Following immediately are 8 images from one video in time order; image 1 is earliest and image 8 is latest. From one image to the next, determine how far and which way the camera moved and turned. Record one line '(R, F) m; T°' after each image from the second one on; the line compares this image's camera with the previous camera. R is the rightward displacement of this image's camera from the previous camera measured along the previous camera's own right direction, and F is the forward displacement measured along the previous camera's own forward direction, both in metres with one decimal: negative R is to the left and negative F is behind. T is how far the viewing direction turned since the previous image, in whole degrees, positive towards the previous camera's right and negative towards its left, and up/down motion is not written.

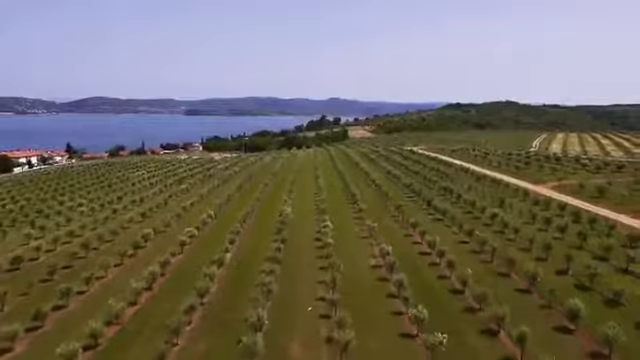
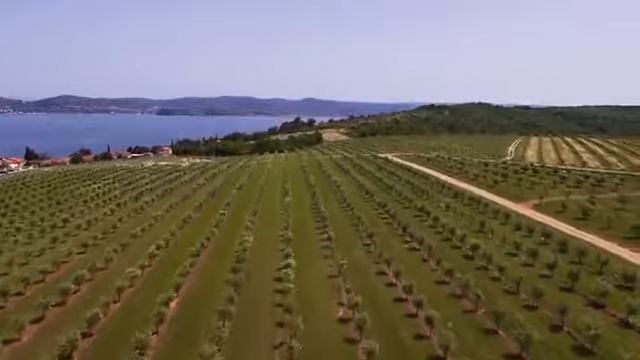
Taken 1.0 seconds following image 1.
(+0.9, +3.8) m; +3°
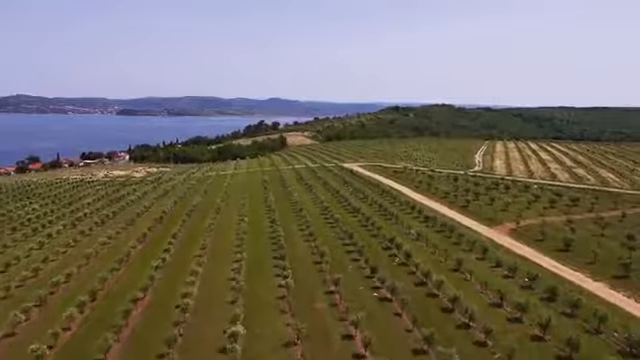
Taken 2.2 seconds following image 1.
(+0.7, +4.7) m; +4°
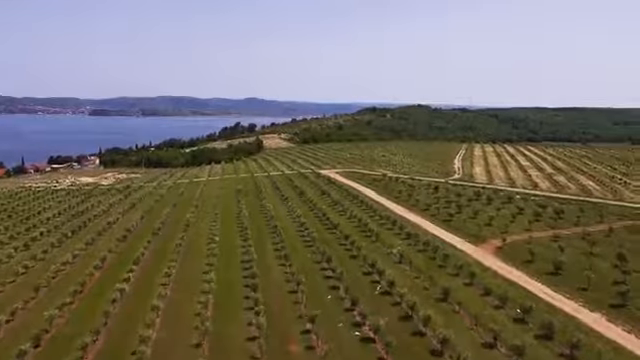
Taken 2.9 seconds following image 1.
(+0.2, +2.9) m; +3°
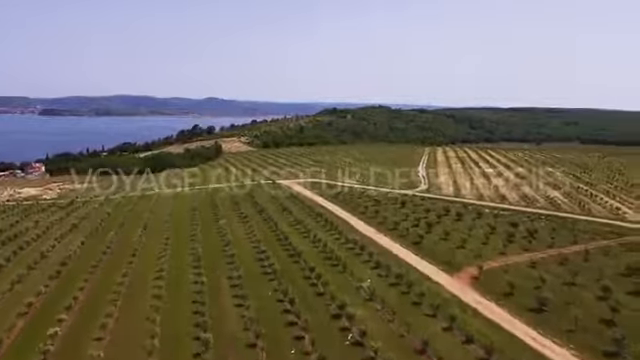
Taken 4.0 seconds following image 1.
(+0.1, +4.1) m; +5°
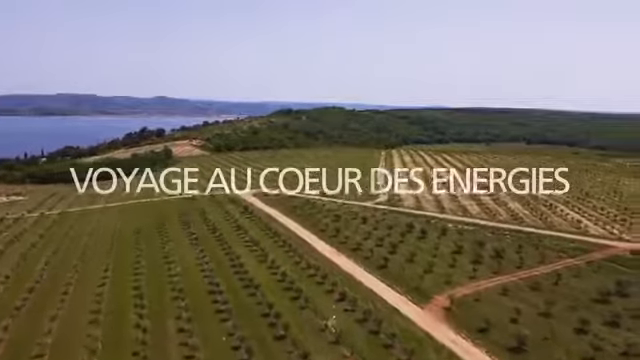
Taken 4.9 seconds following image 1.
(-0.2, +3.7) m; +5°
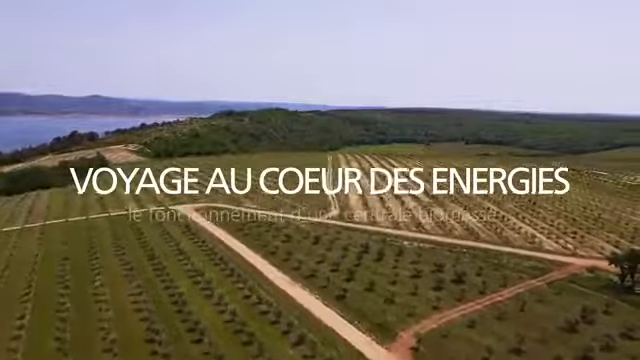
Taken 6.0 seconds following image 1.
(-0.6, +3.9) m; +7°
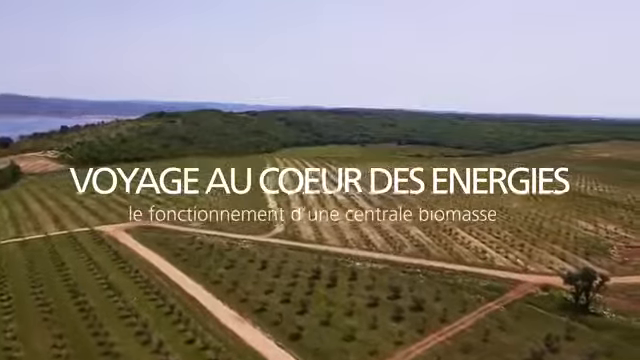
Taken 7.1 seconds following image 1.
(-1.2, +3.7) m; +8°
